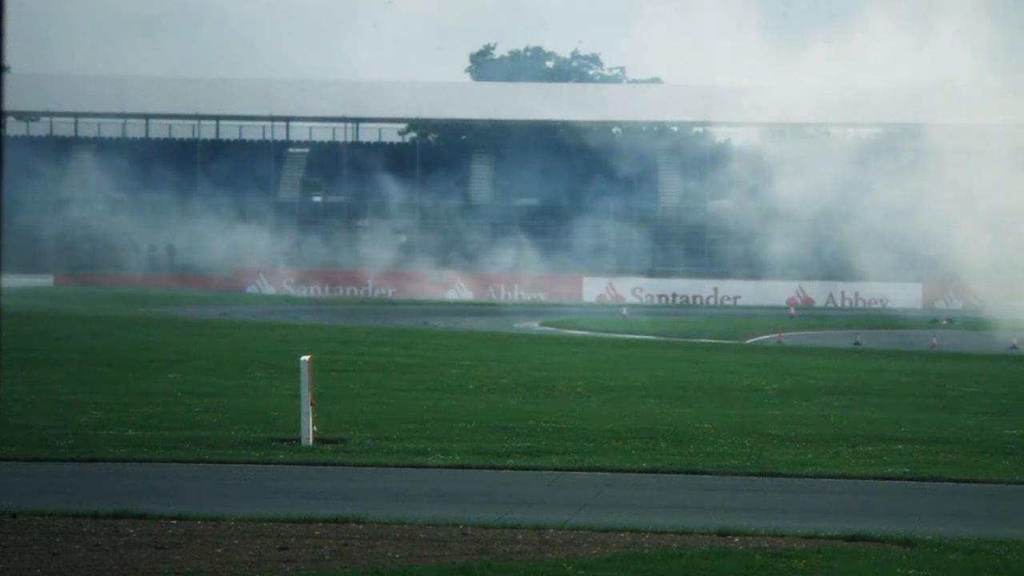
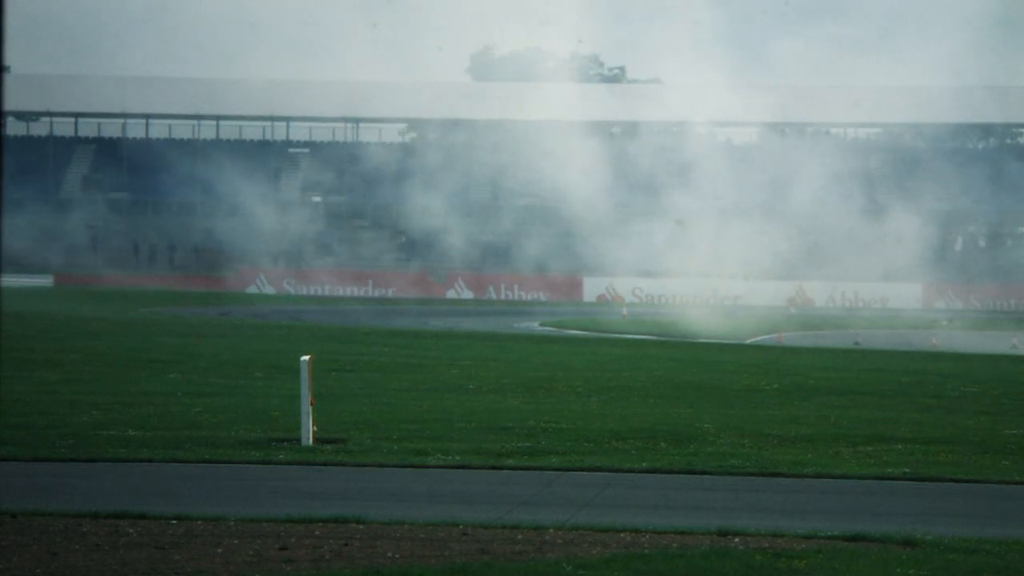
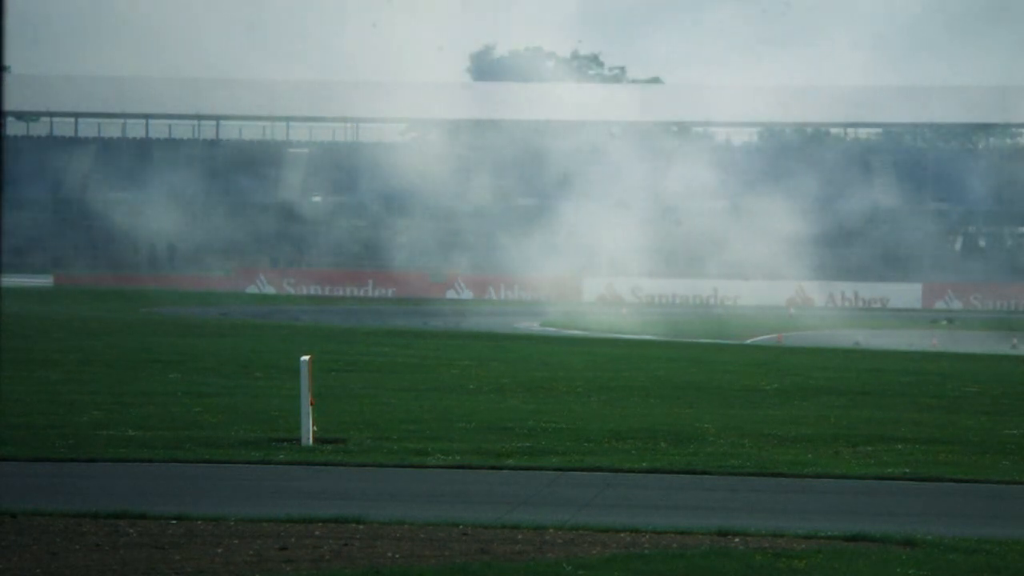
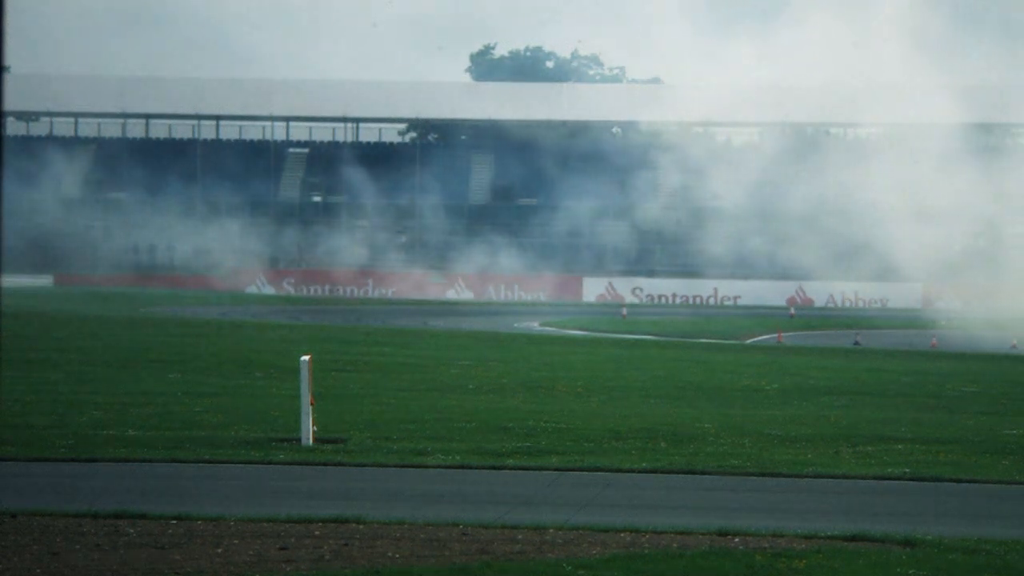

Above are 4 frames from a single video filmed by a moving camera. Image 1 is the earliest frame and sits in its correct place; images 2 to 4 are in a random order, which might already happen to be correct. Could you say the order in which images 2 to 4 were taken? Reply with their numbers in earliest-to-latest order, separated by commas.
4, 2, 3
